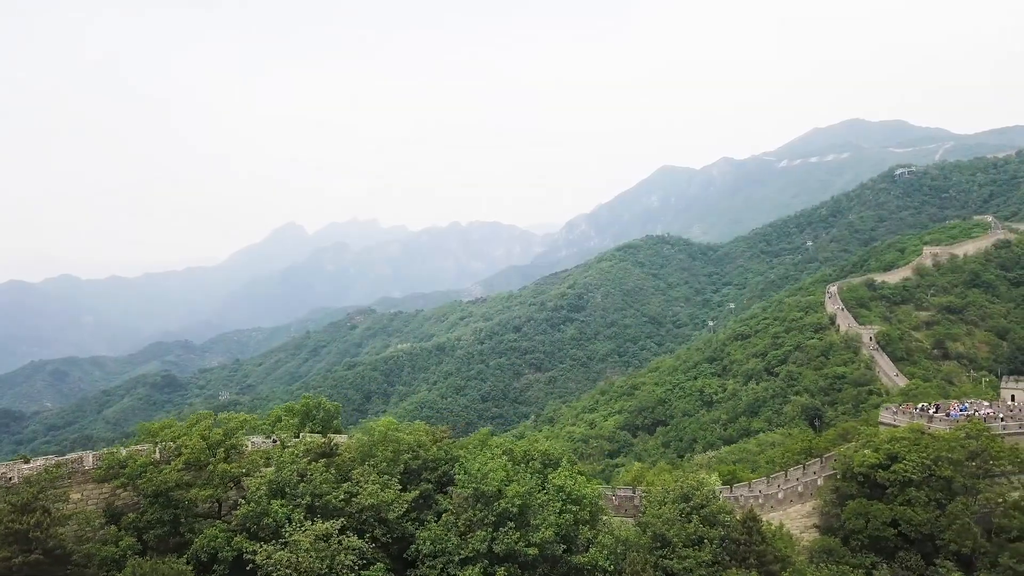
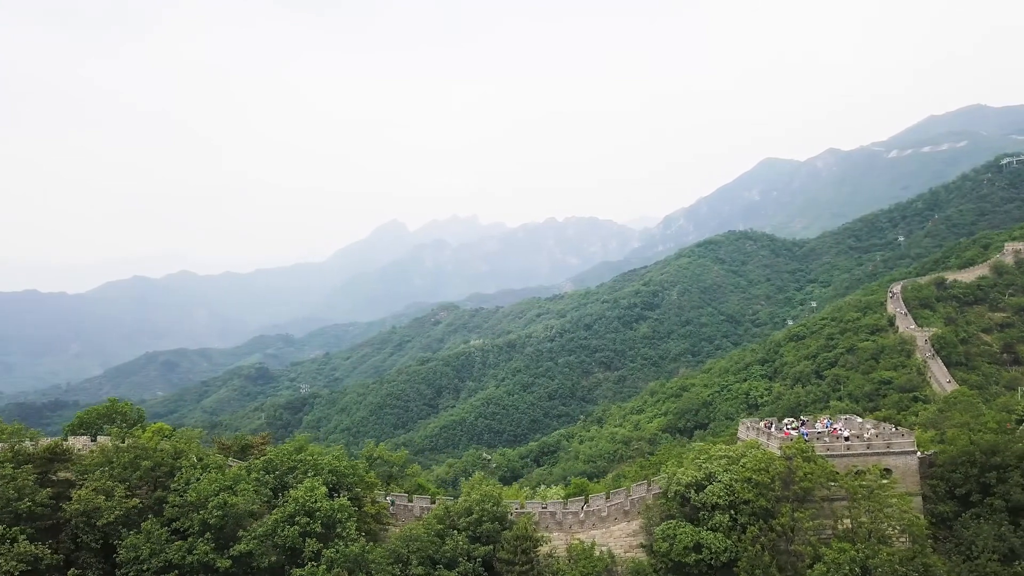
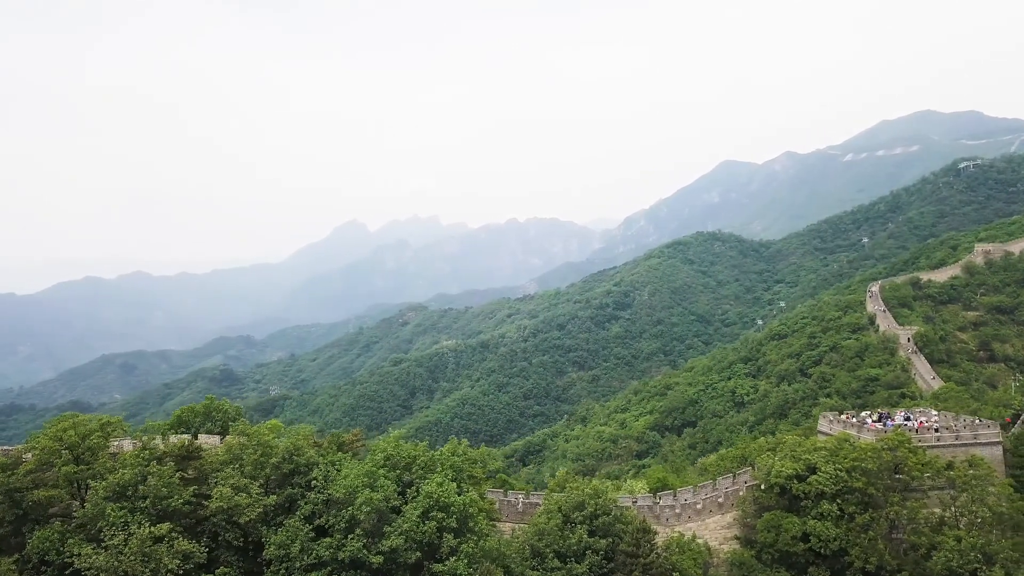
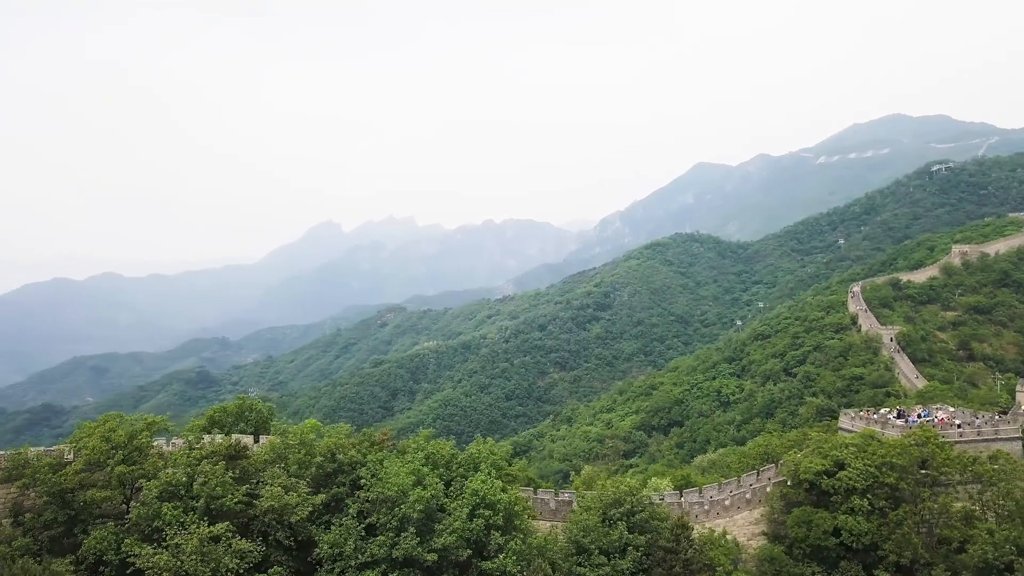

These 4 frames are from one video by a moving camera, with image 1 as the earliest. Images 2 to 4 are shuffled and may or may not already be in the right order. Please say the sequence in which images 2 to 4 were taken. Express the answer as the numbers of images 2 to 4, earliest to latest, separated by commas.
4, 3, 2
